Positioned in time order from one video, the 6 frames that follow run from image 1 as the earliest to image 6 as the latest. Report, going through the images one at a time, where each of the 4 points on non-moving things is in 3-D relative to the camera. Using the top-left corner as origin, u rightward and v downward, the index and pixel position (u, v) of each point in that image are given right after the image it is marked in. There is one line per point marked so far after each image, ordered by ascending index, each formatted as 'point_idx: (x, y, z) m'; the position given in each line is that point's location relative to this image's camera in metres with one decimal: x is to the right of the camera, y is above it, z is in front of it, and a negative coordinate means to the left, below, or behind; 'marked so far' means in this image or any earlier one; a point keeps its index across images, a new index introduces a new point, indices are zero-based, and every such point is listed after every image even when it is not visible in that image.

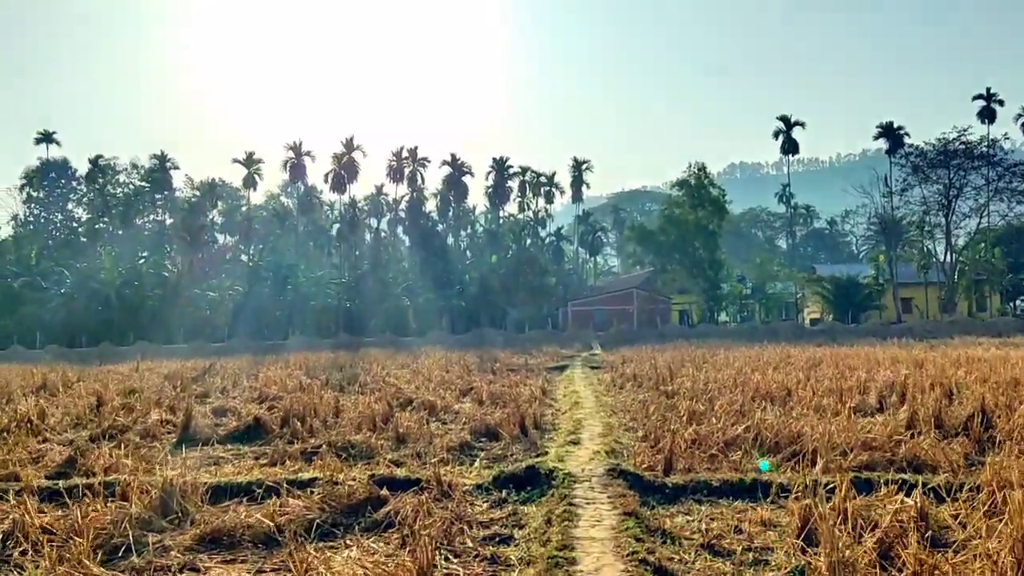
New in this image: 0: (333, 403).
0: (-3.1, -2.0, +15.0) m
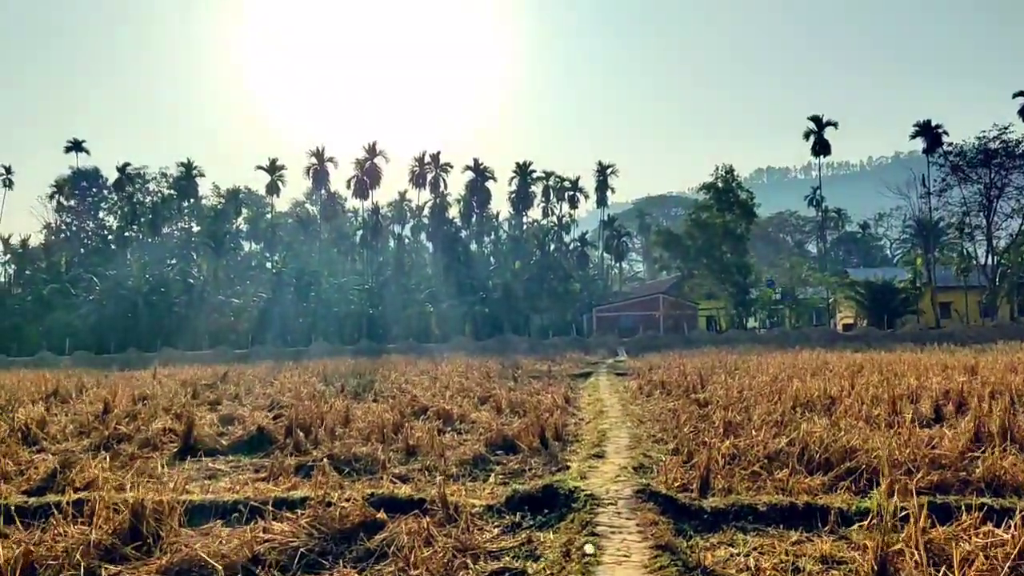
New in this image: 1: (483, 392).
0: (-2.7, -2.0, +14.2) m
1: (-0.6, -2.3, +18.8) m
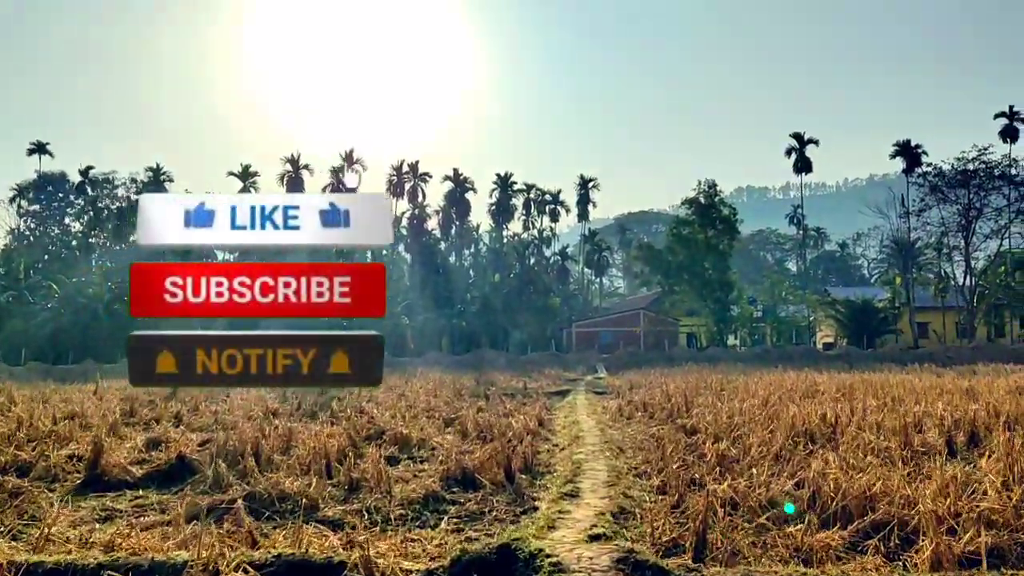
0: (-3.2, -2.1, +12.6) m
1: (-1.2, -2.5, +17.3) m
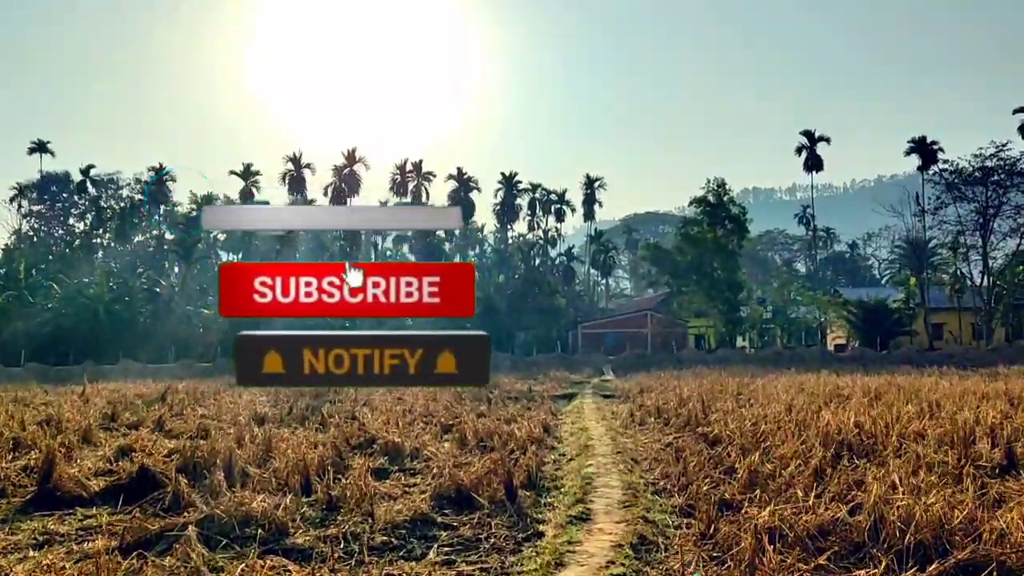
0: (-3.2, -2.1, +11.5) m
1: (-1.2, -2.4, +16.1) m
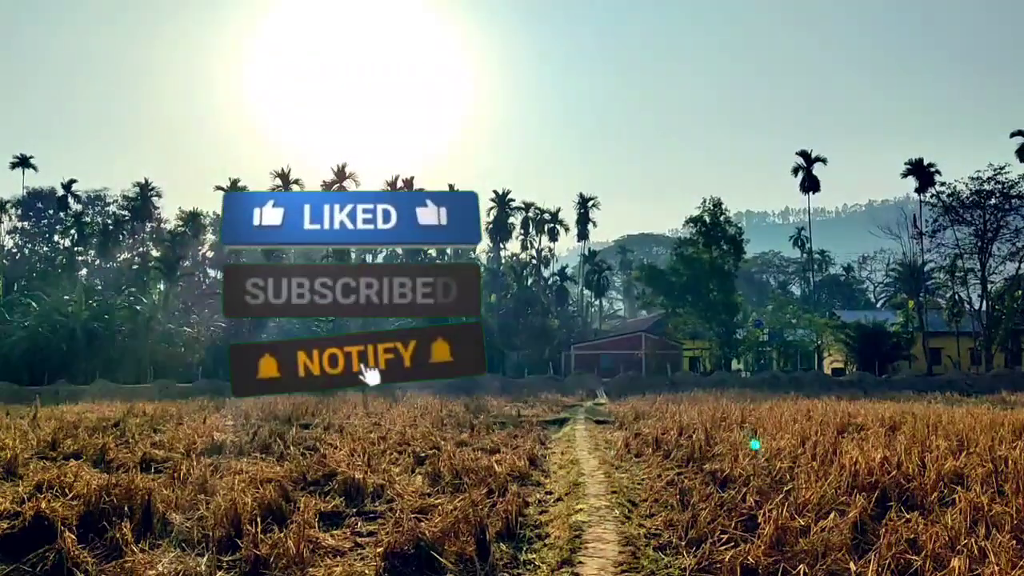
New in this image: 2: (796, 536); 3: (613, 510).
0: (-3.5, -2.2, +9.9) m
1: (-1.5, -2.7, +14.5) m
2: (+2.1, -1.8, +6.5) m
3: (+1.1, -2.3, +9.0) m
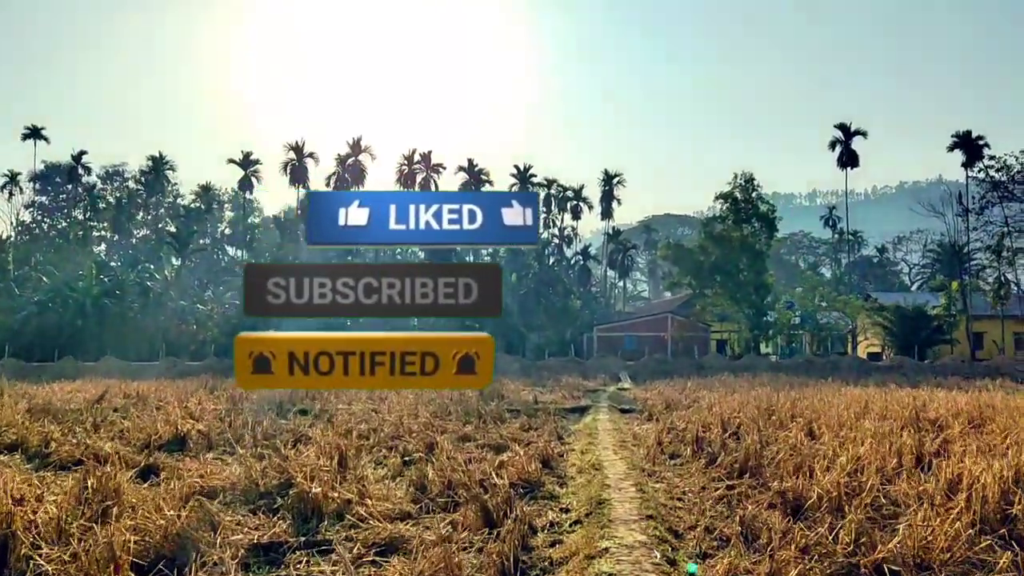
0: (-3.4, -1.8, +7.6) m
1: (-1.3, -2.2, +12.2) m
2: (+2.0, -1.6, +4.0) m
3: (+1.1, -2.0, +6.5) m
